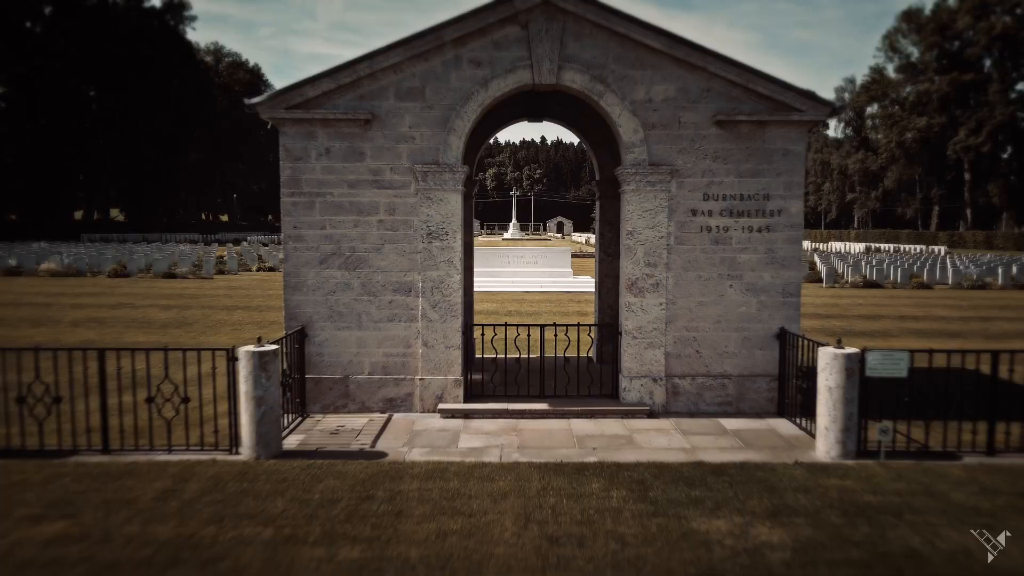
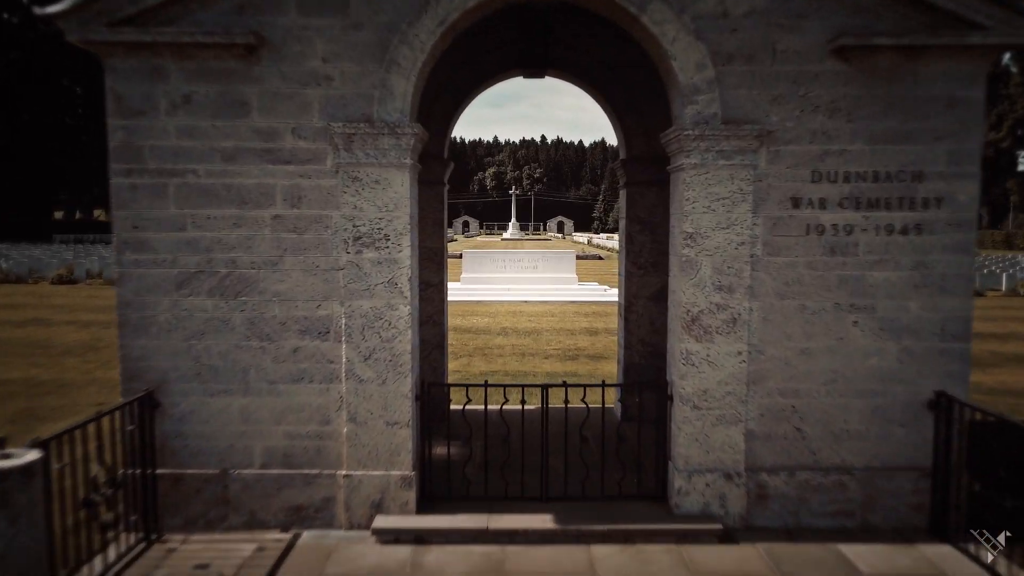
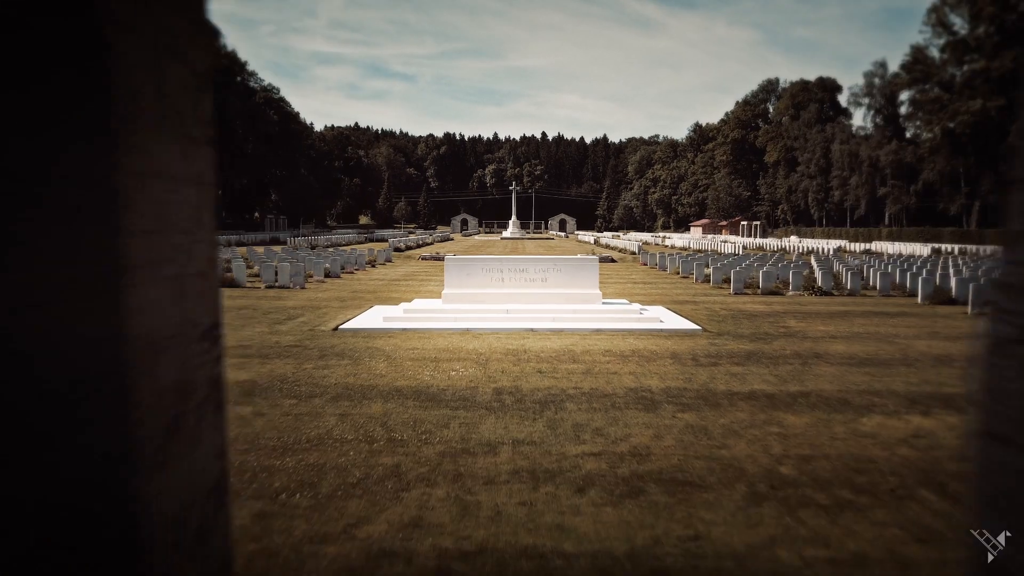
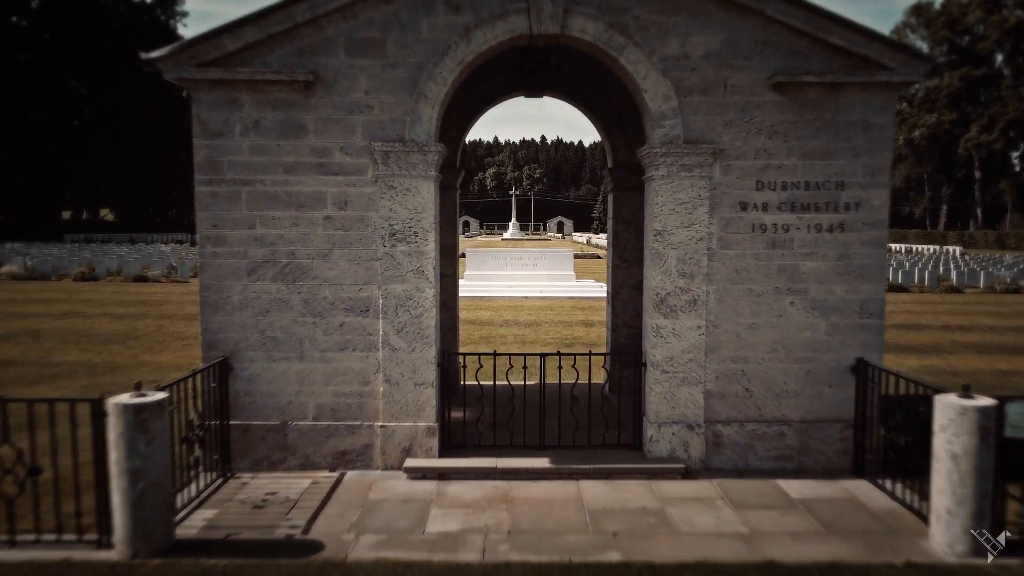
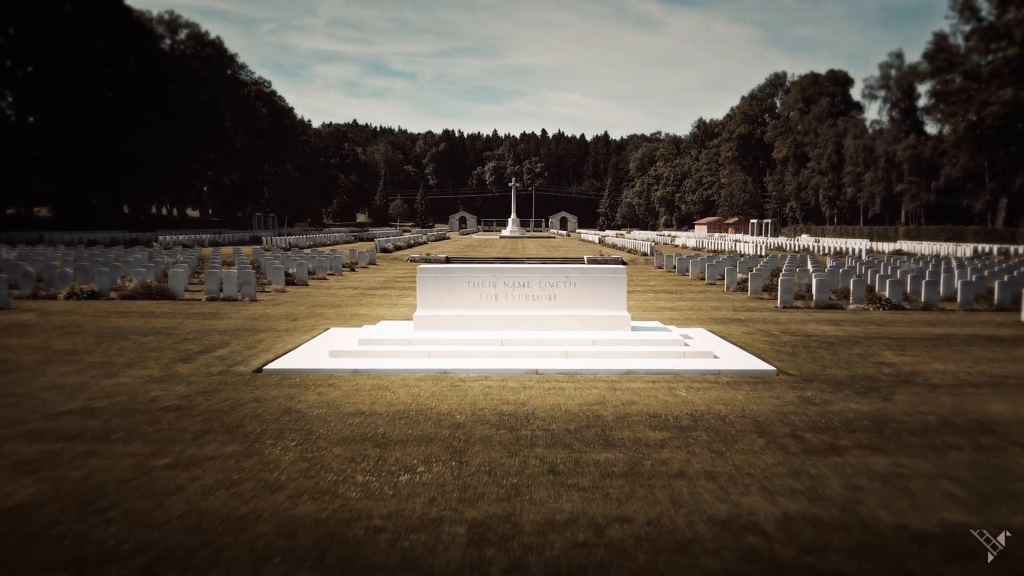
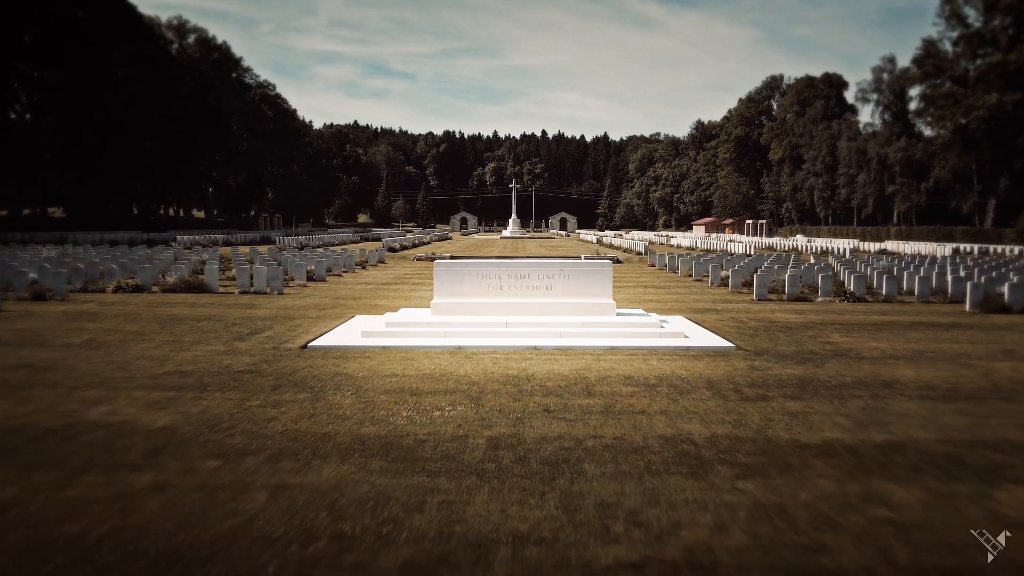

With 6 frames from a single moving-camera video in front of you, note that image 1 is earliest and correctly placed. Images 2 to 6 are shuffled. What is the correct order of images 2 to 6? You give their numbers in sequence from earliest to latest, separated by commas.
4, 2, 3, 6, 5
